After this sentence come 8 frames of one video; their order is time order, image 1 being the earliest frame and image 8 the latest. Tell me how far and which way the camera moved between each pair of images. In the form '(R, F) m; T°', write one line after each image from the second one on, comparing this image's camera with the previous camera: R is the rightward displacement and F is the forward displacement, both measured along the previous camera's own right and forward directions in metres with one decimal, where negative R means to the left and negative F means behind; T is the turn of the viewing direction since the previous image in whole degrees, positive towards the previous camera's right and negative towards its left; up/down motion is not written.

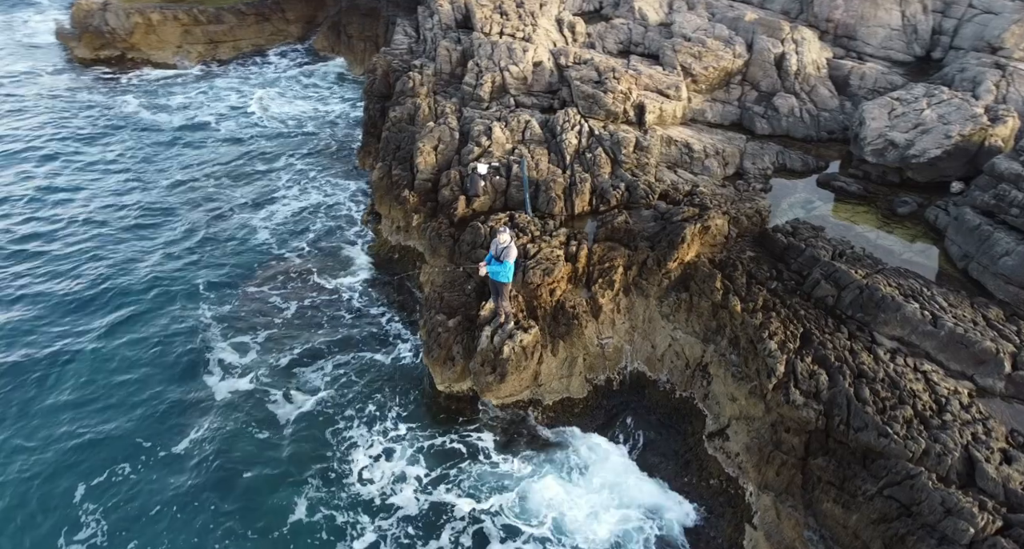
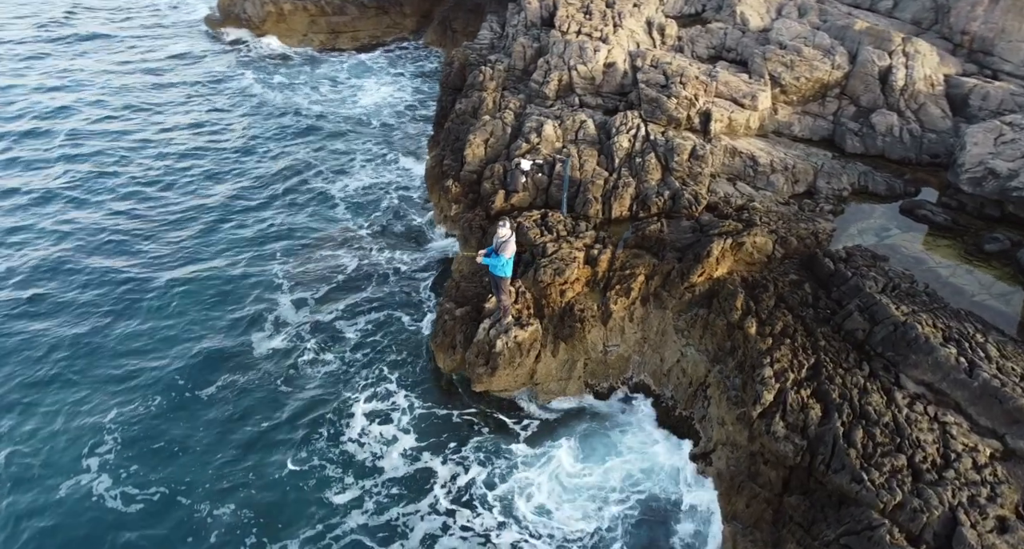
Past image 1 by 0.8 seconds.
(+2.6, +0.1) m; -10°
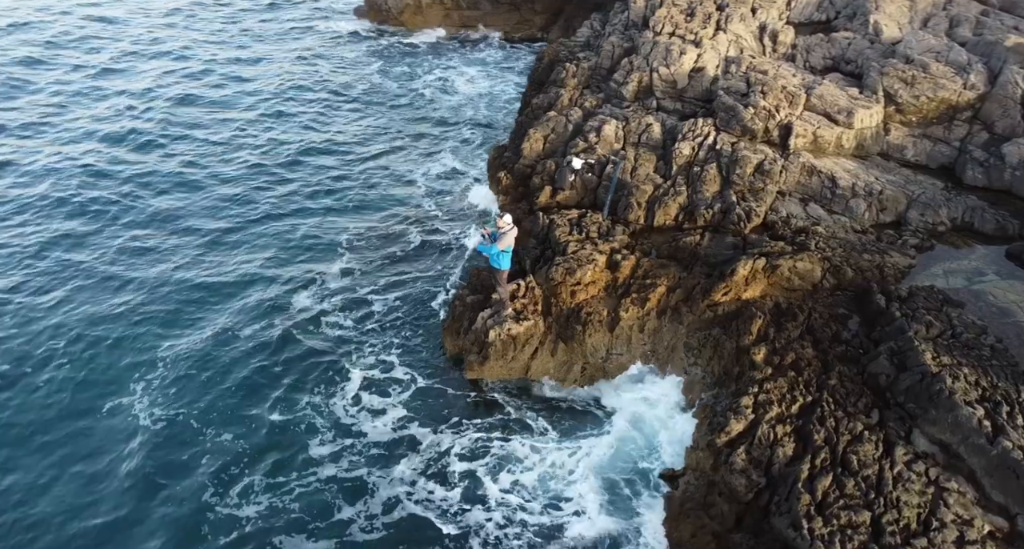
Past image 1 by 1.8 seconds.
(+3.2, +0.2) m; -12°
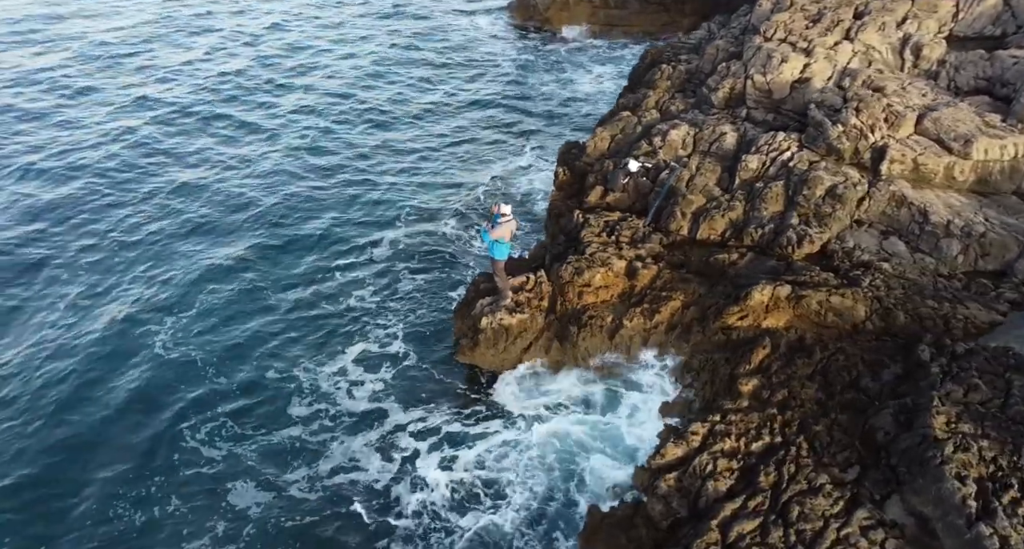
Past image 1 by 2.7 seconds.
(+3.9, +0.3) m; -15°
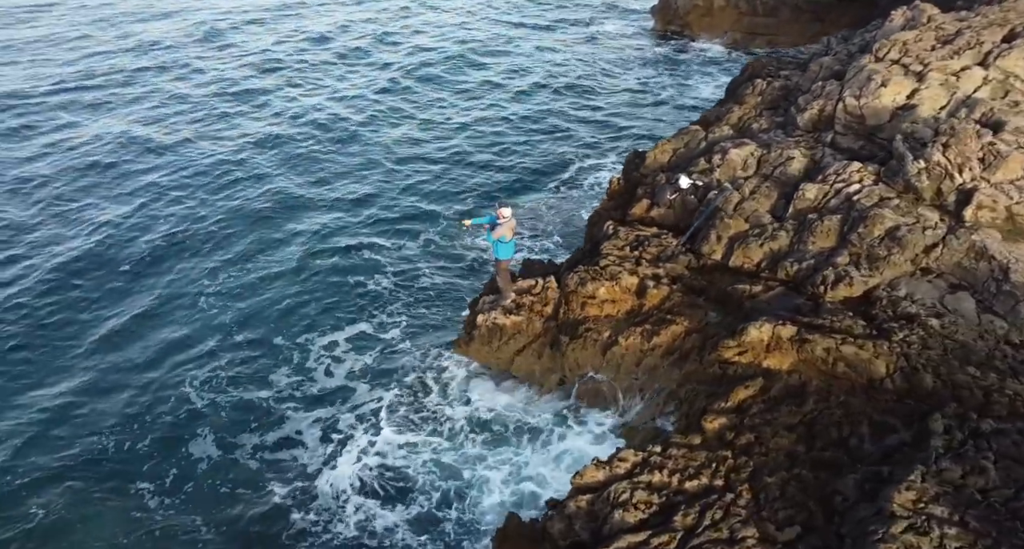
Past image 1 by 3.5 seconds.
(+3.7, +0.2) m; -14°
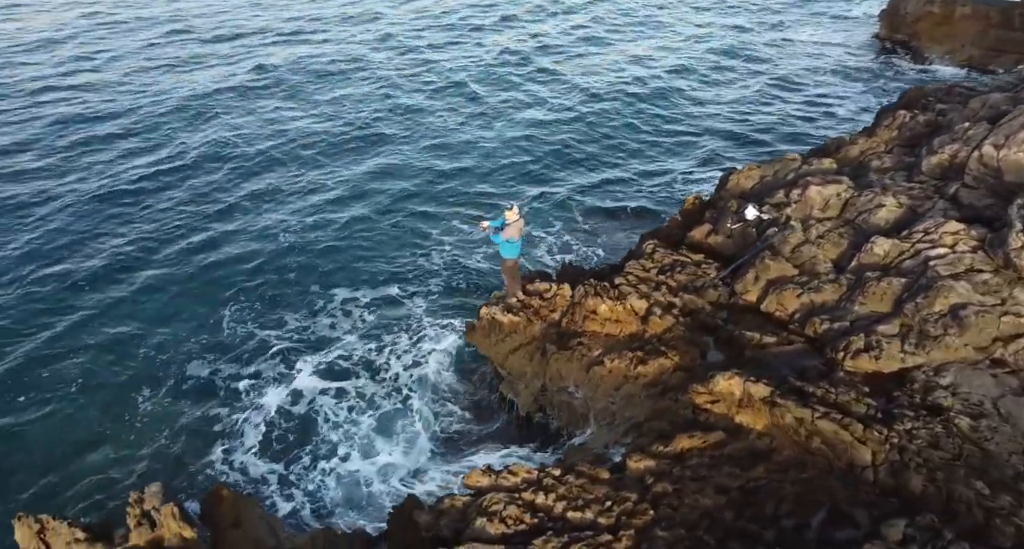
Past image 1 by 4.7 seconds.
(+4.9, +0.4) m; -19°
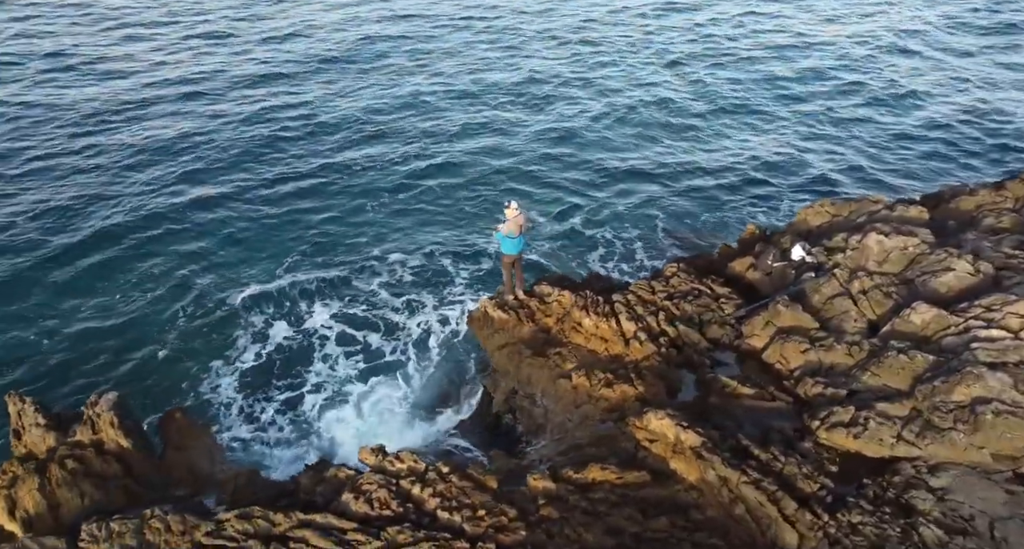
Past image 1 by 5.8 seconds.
(+4.2, +0.8) m; -16°
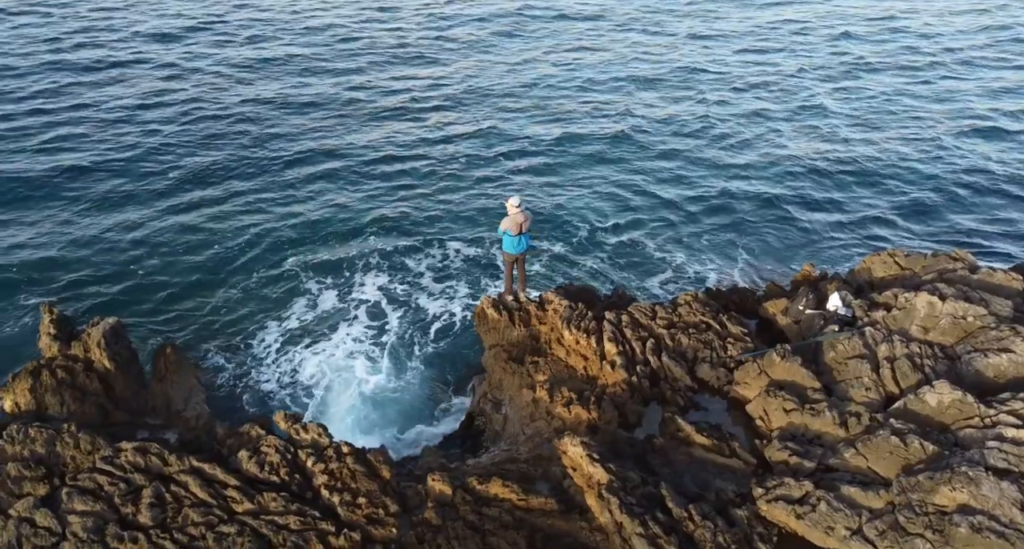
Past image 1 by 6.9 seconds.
(+3.8, +1.1) m; -15°
